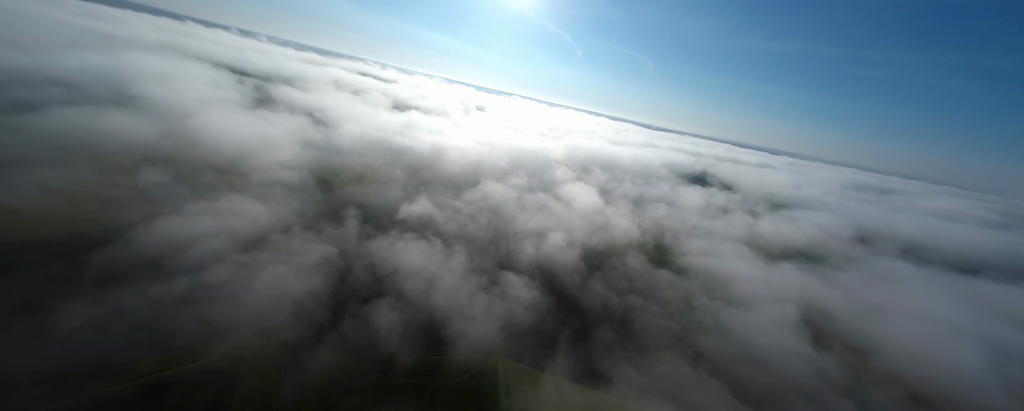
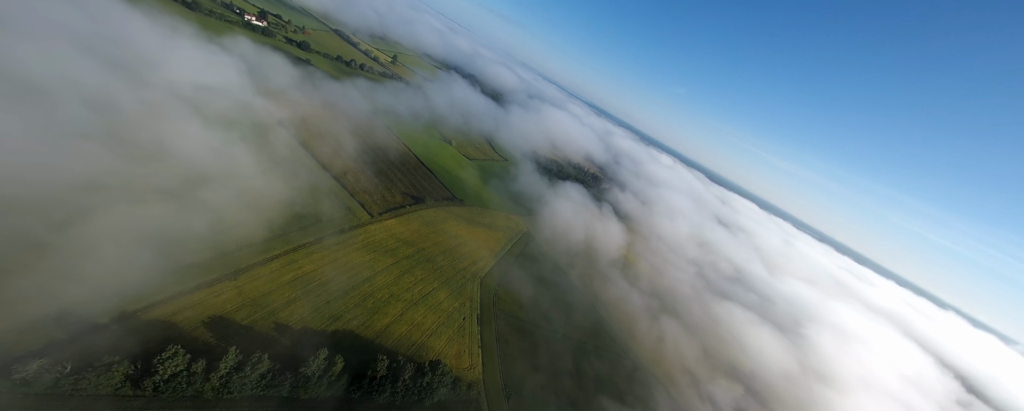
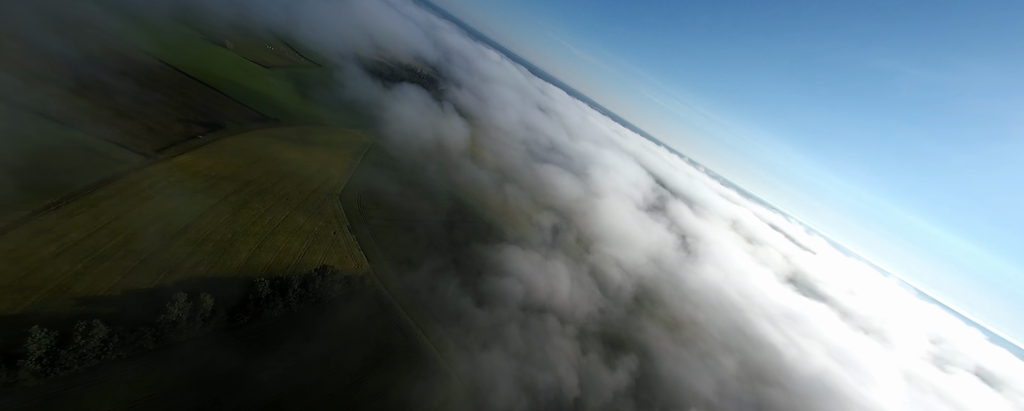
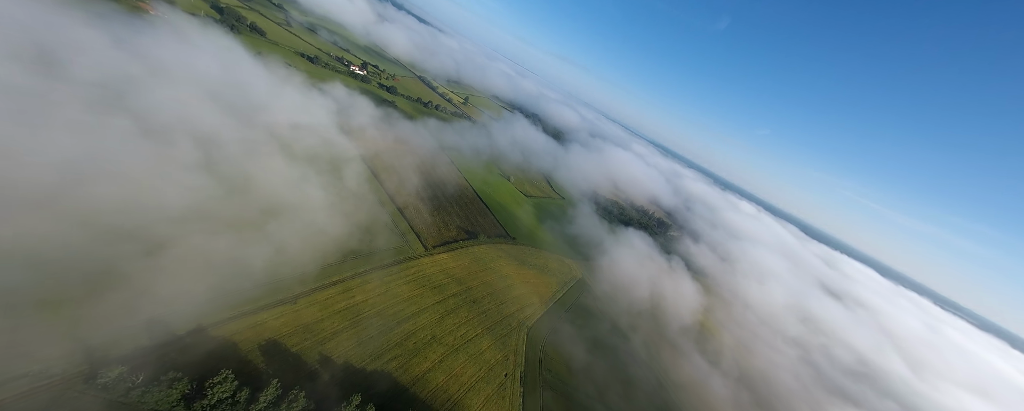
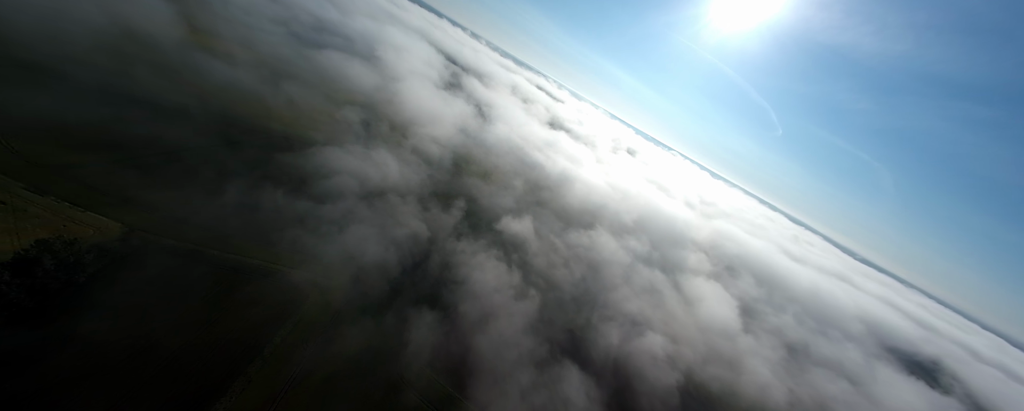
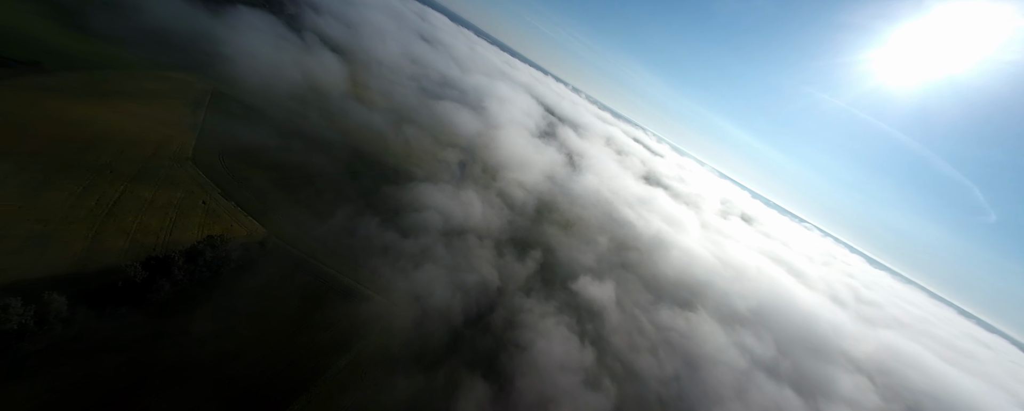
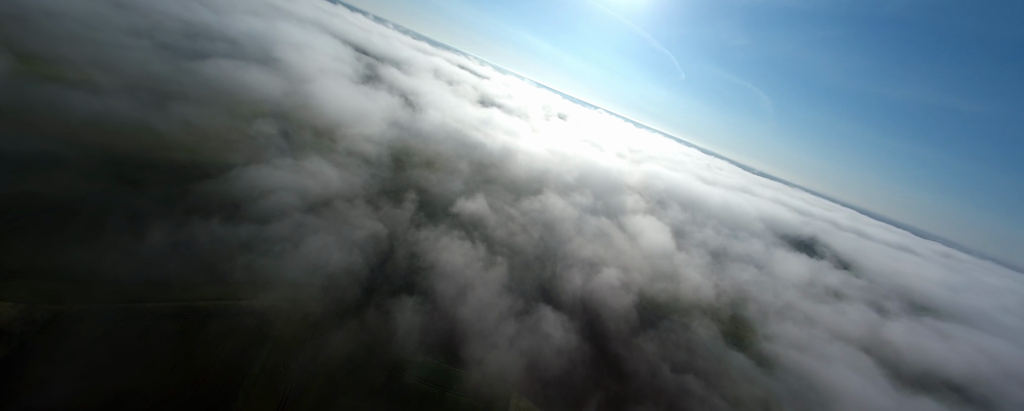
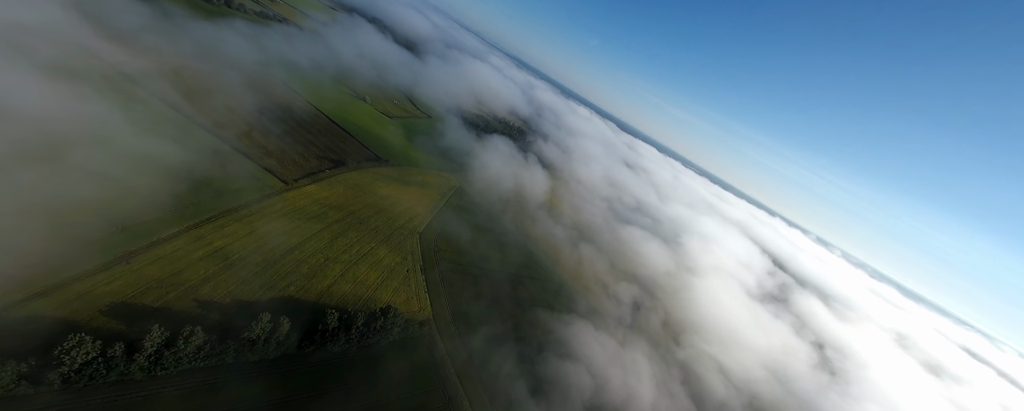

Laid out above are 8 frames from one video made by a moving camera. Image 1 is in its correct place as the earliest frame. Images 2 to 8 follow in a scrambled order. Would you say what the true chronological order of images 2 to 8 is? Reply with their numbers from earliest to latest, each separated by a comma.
7, 5, 6, 3, 8, 2, 4
